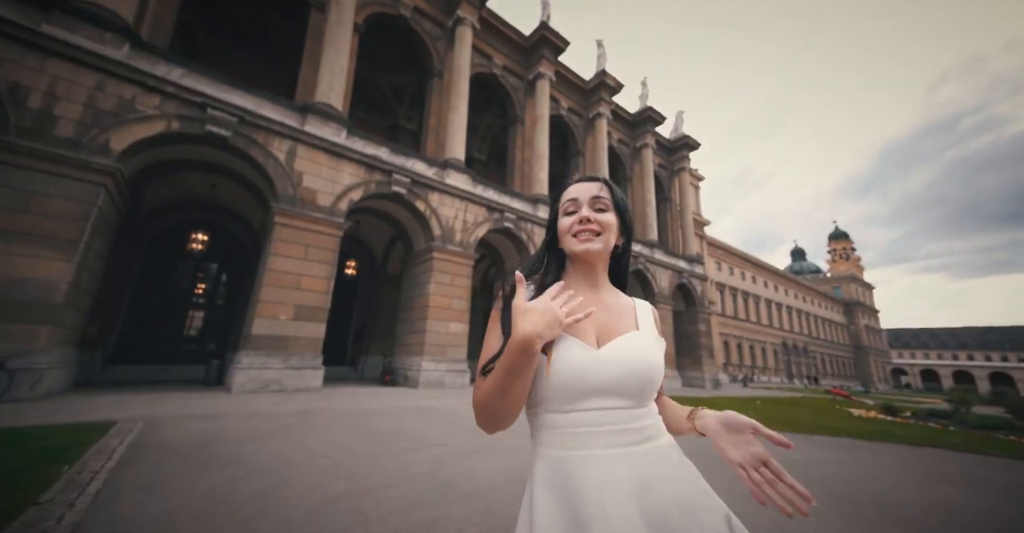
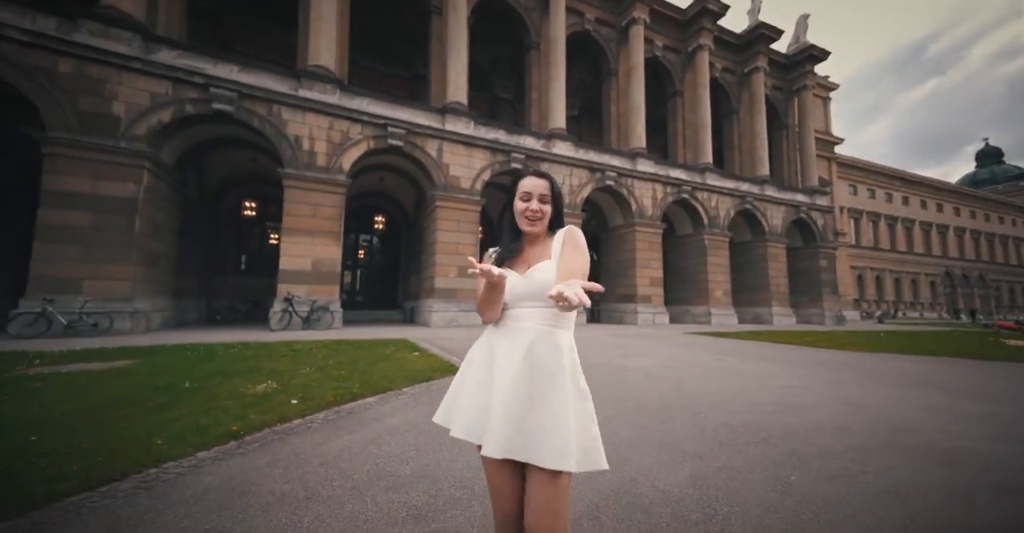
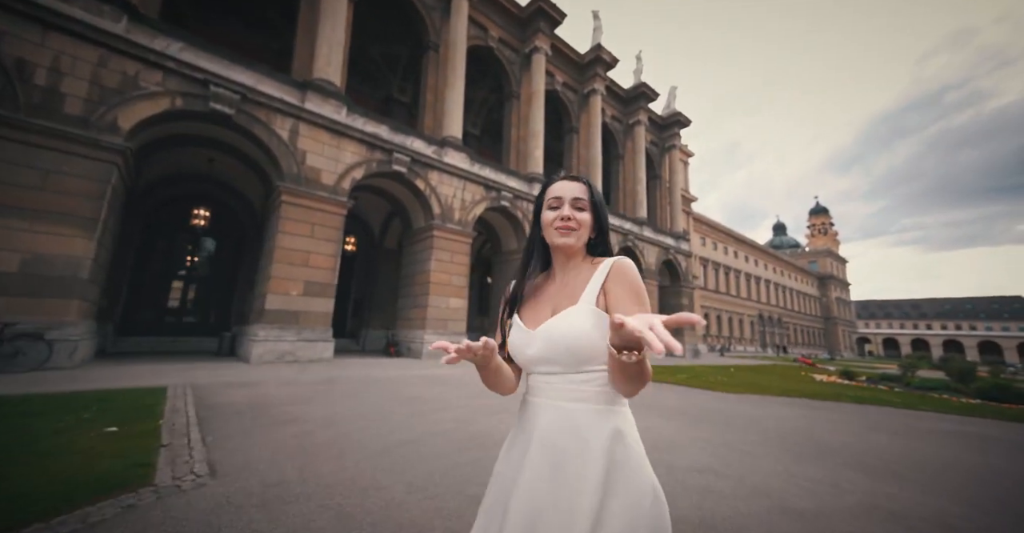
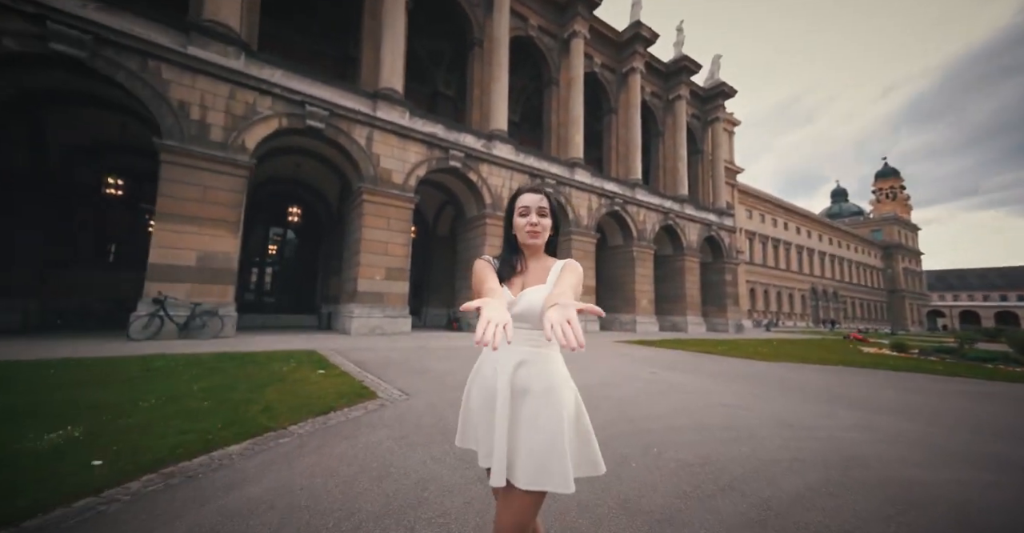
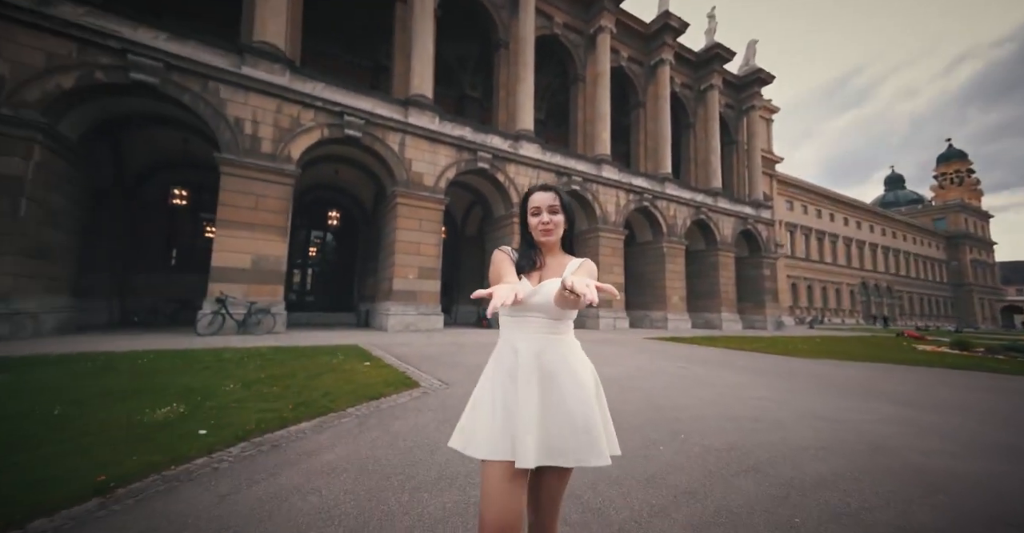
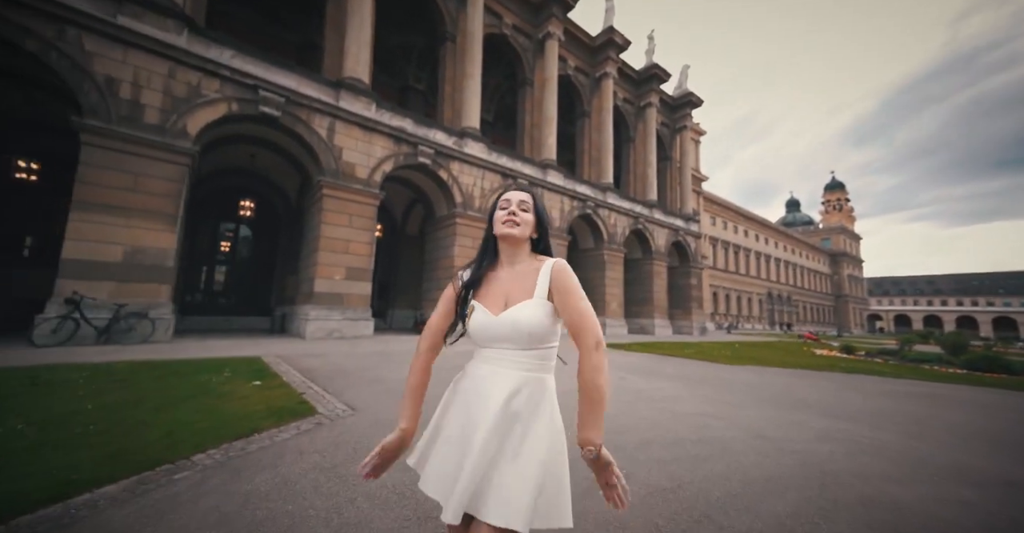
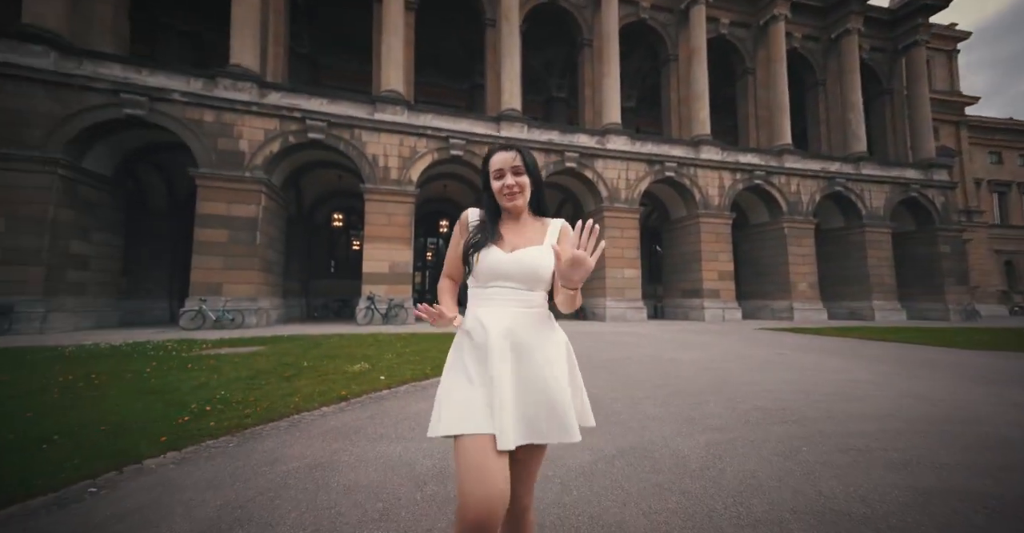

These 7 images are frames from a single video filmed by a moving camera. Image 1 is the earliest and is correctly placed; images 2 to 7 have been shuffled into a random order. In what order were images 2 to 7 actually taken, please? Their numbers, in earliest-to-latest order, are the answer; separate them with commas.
3, 6, 4, 5, 2, 7
